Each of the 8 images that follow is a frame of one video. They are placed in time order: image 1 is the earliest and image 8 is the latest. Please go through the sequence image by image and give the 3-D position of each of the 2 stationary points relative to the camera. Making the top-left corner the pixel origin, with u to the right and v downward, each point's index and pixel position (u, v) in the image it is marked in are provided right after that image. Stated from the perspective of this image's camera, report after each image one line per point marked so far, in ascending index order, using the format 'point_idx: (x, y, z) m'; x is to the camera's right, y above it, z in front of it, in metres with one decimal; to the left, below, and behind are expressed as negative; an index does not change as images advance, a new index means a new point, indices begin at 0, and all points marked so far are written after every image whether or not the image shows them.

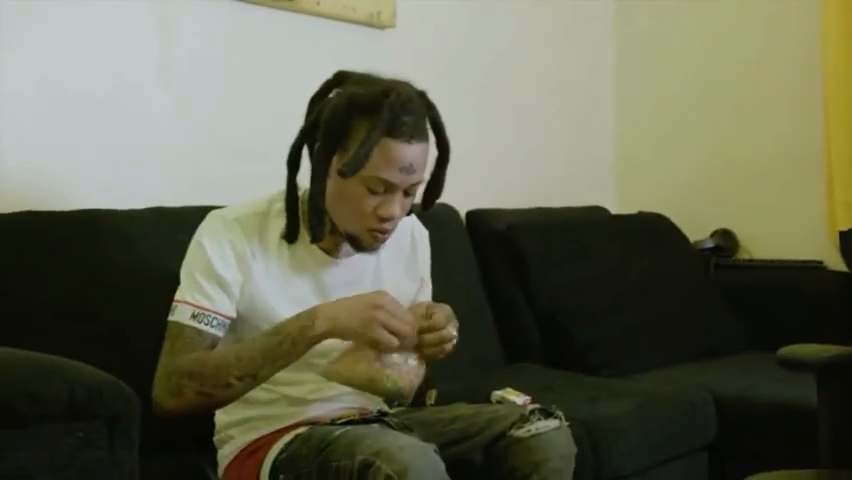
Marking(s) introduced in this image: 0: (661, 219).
0: (+0.7, +0.1, +1.9) m
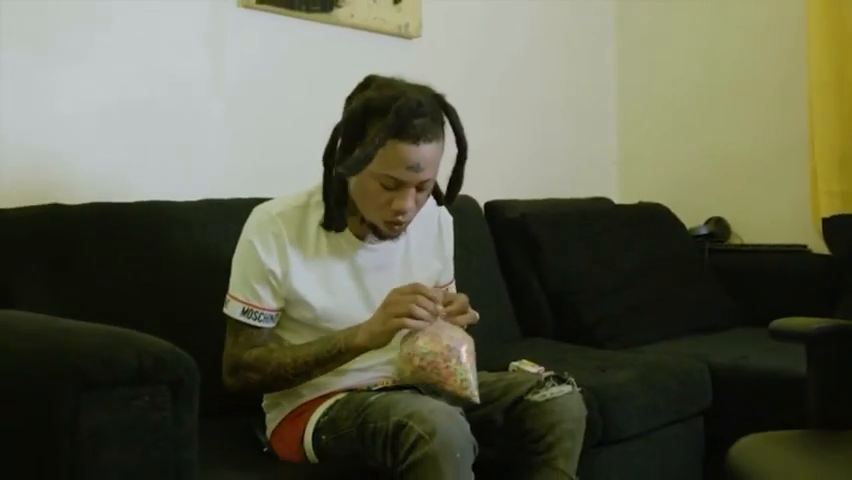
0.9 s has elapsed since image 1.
0: (+0.7, +0.1, +2.0) m
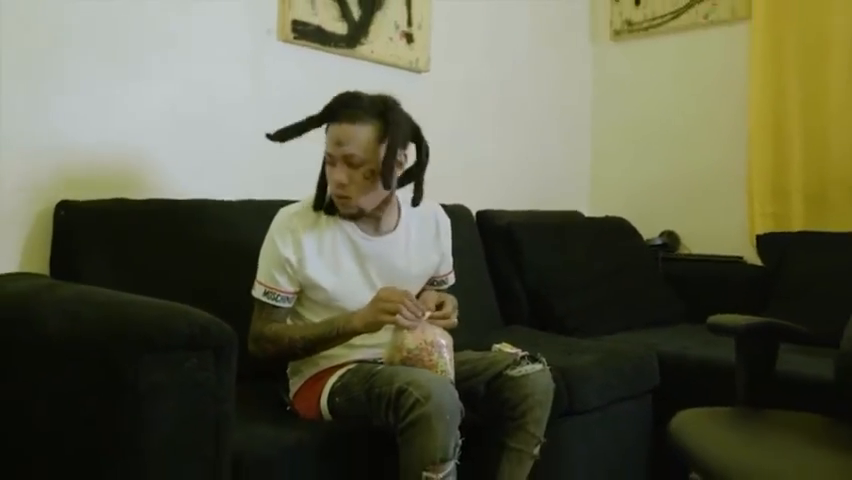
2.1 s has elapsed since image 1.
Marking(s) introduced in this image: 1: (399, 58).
0: (+0.7, +0.1, +2.3) m
1: (-0.1, +0.7, +2.2) m
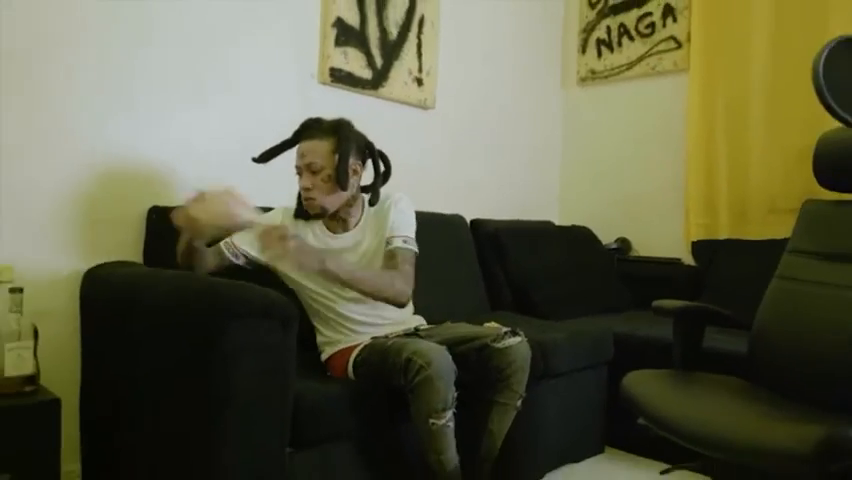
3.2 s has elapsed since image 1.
0: (+0.7, +0.1, +2.7) m
1: (-0.1, +0.6, +2.6) m
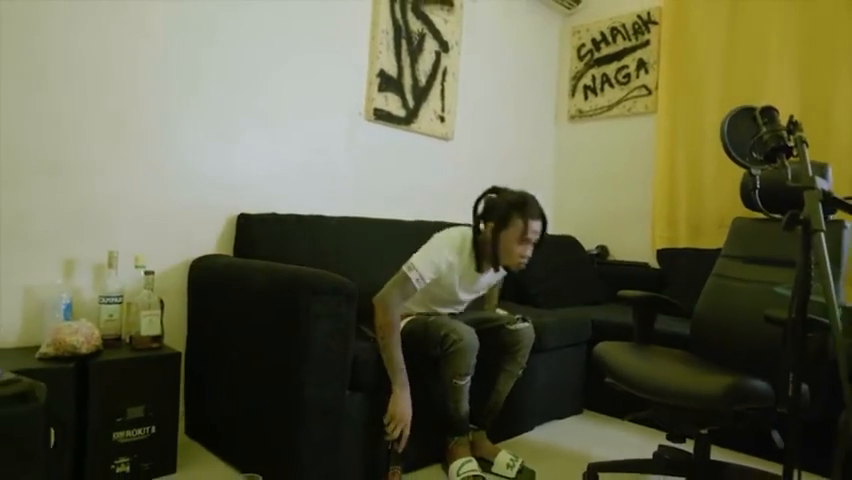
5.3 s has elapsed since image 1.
0: (+0.8, 0.0, +3.3) m
1: (0.0, +0.6, +3.3) m
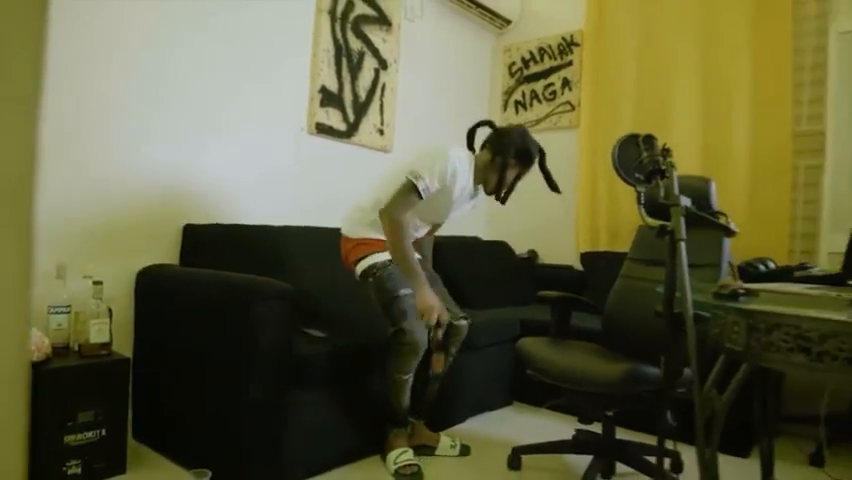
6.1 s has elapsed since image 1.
0: (+0.5, 0.0, +3.6) m
1: (-0.3, +0.6, +3.4) m
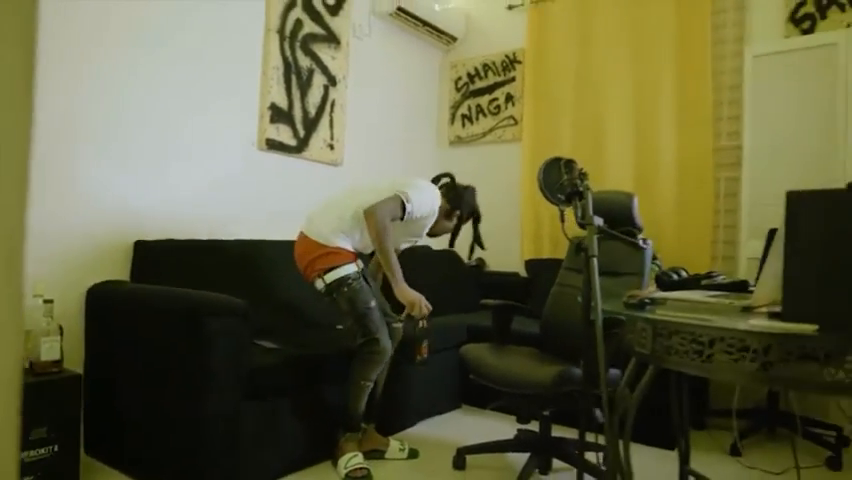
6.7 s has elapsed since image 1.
0: (+0.2, -0.1, +3.7) m
1: (-0.6, +0.5, +3.5) m
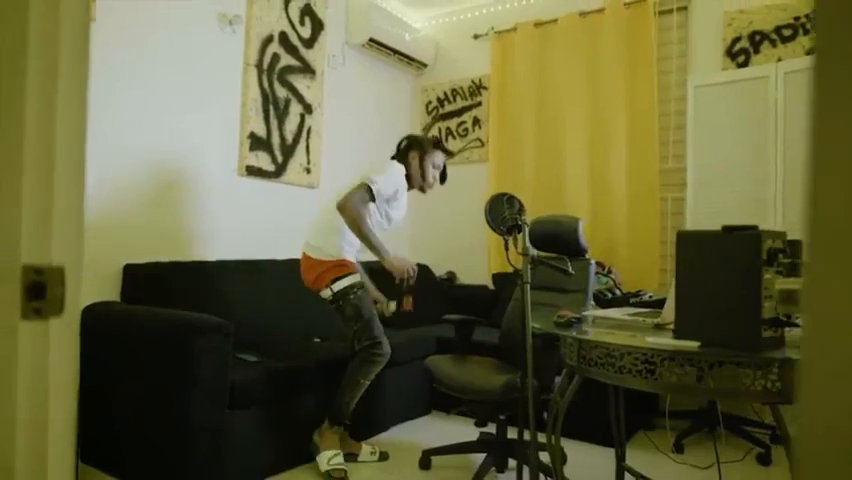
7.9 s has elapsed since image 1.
0: (0.0, -0.2, +4.0) m
1: (-0.8, +0.4, +3.8) m
